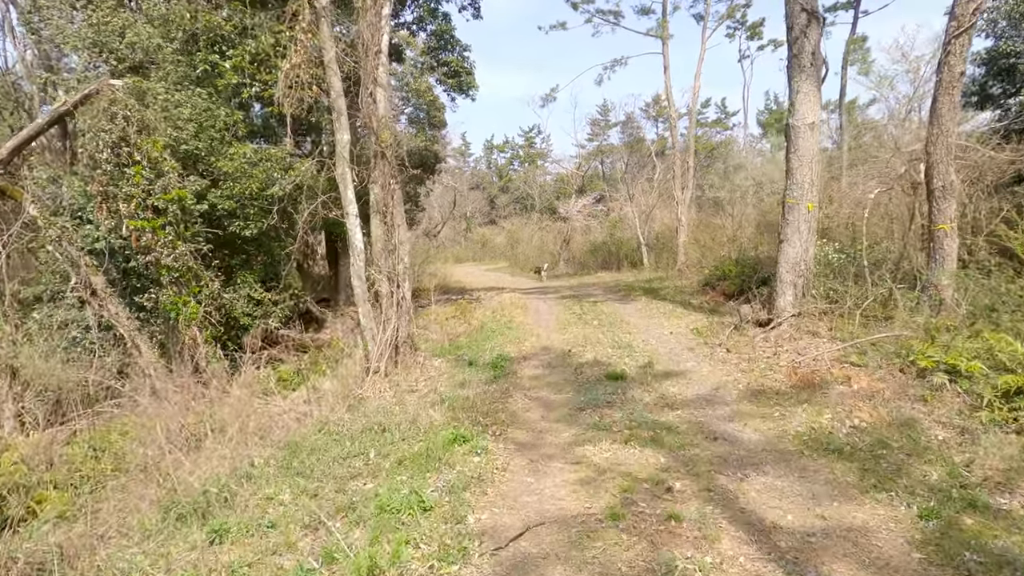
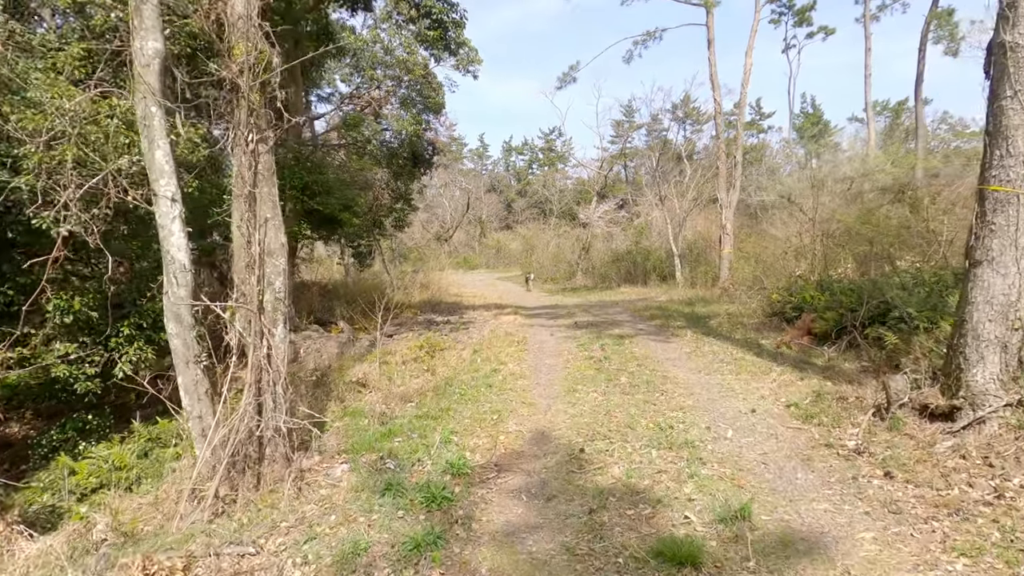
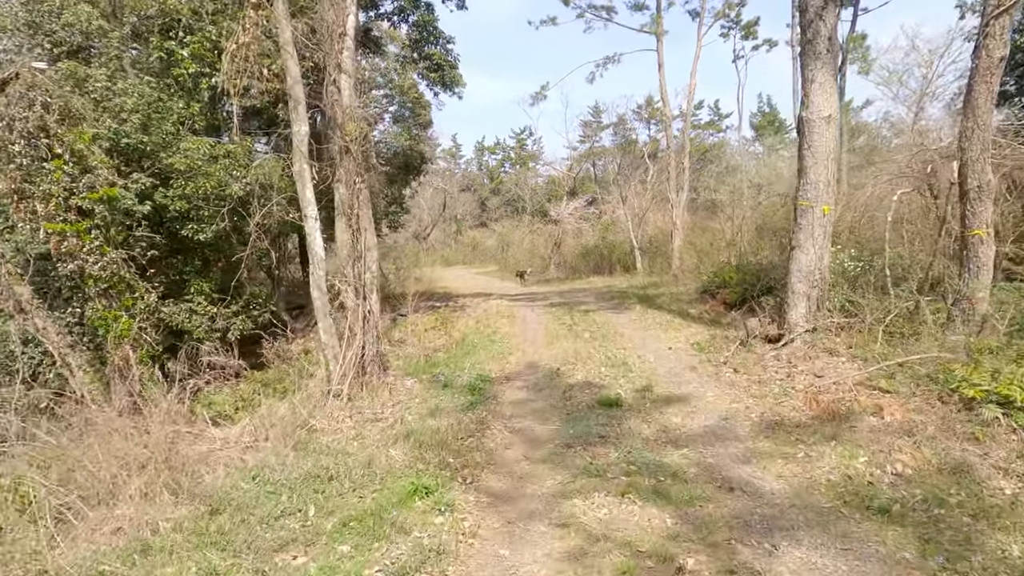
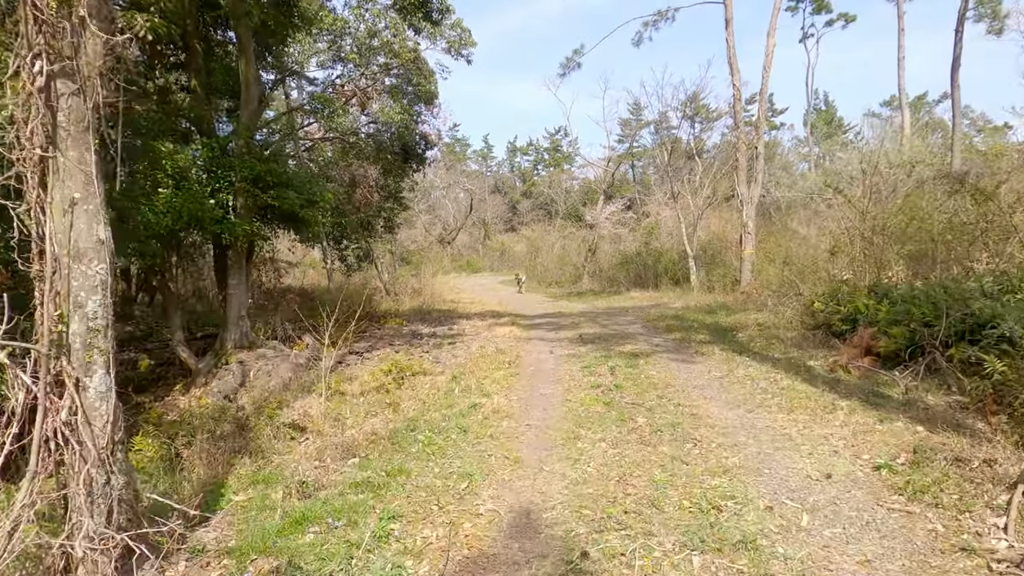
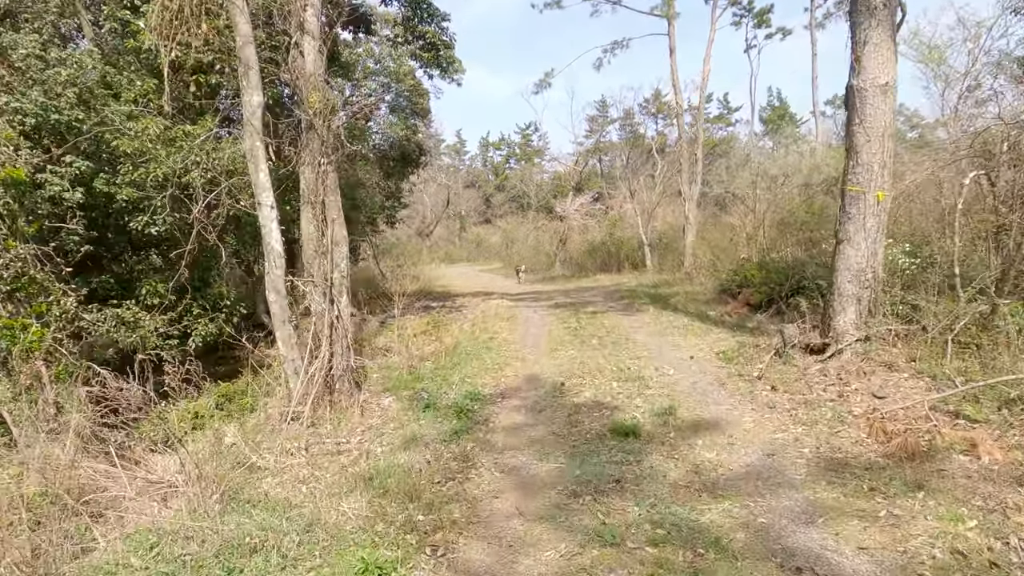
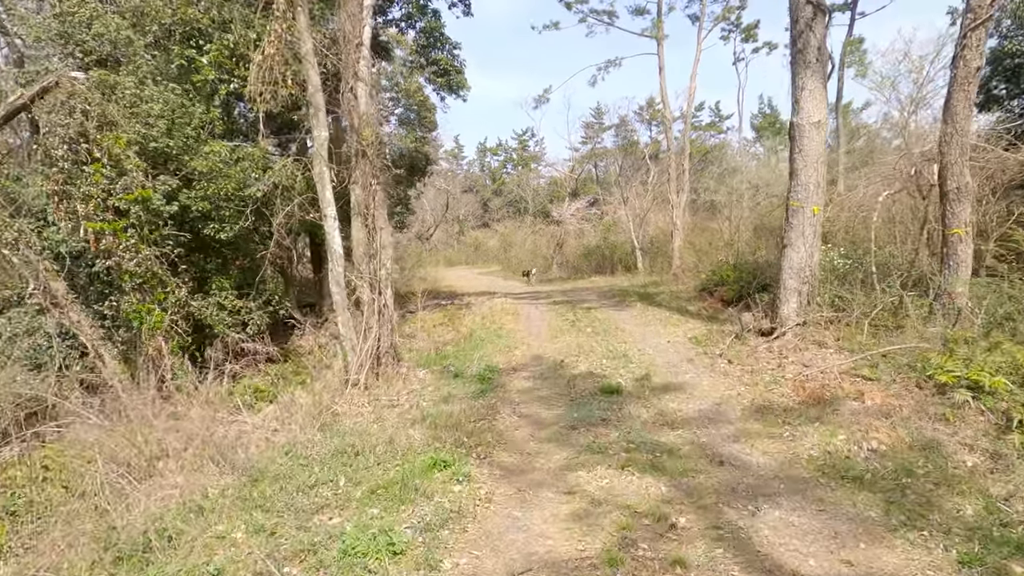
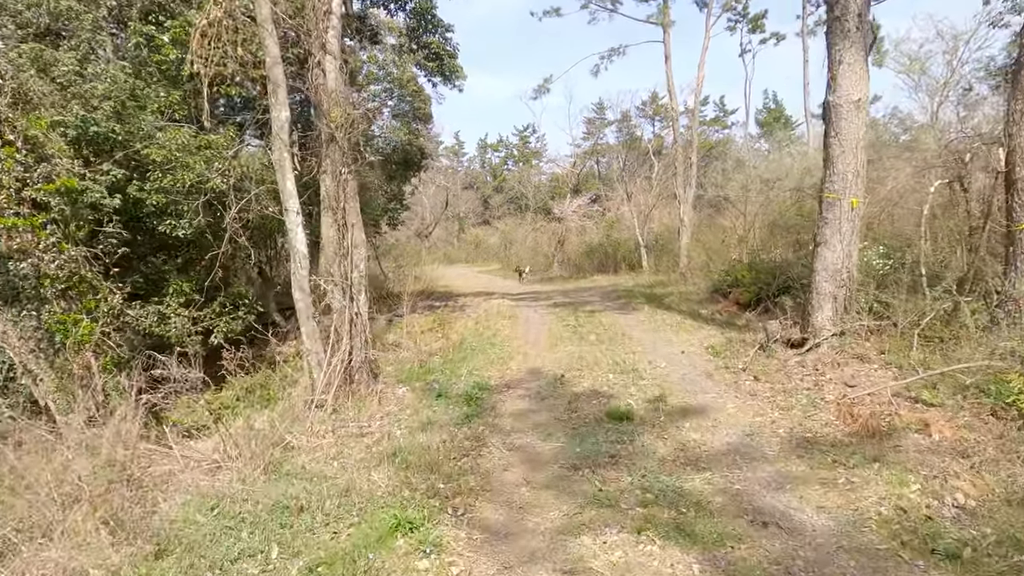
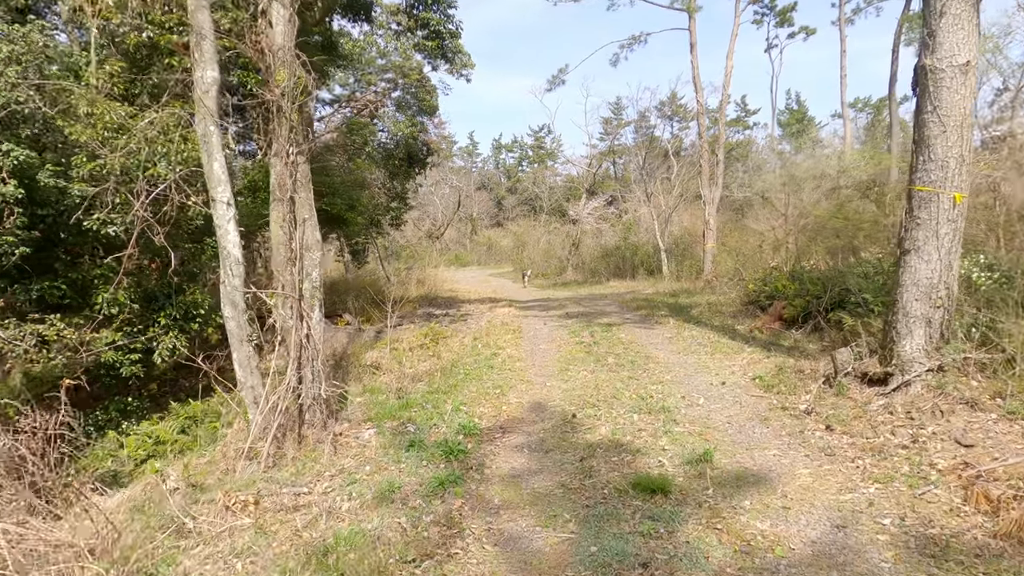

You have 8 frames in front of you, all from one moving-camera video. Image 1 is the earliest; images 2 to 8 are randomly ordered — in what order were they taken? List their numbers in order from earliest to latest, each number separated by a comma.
6, 3, 7, 5, 8, 2, 4
